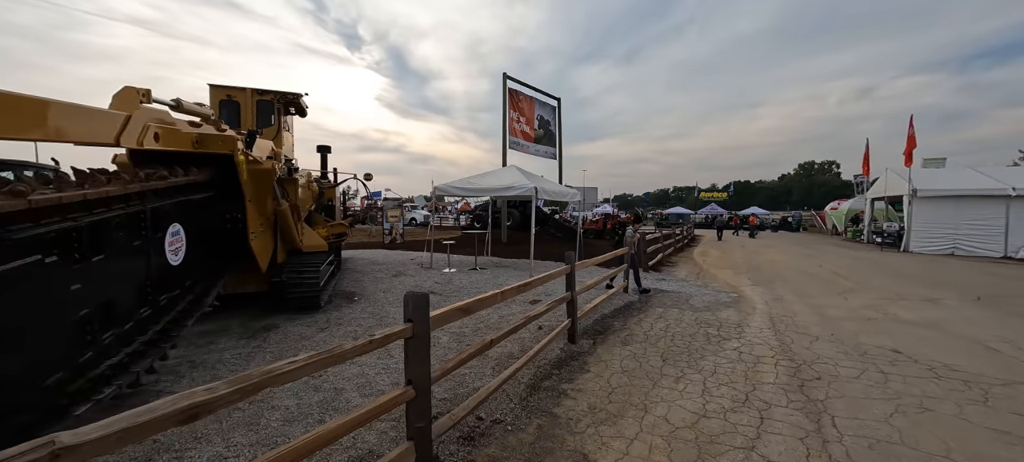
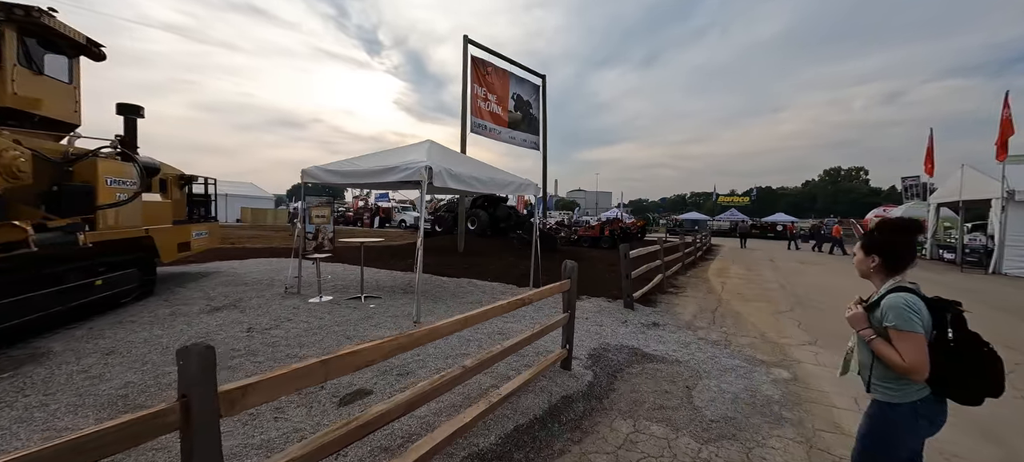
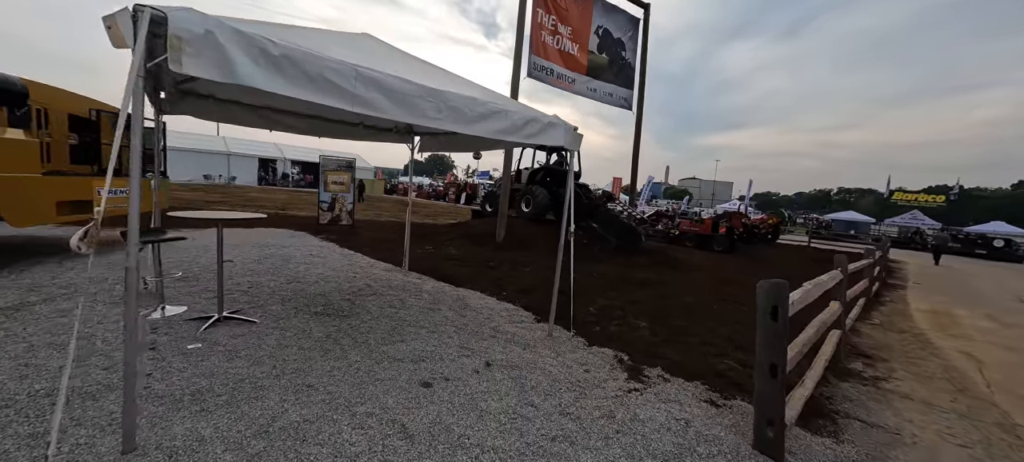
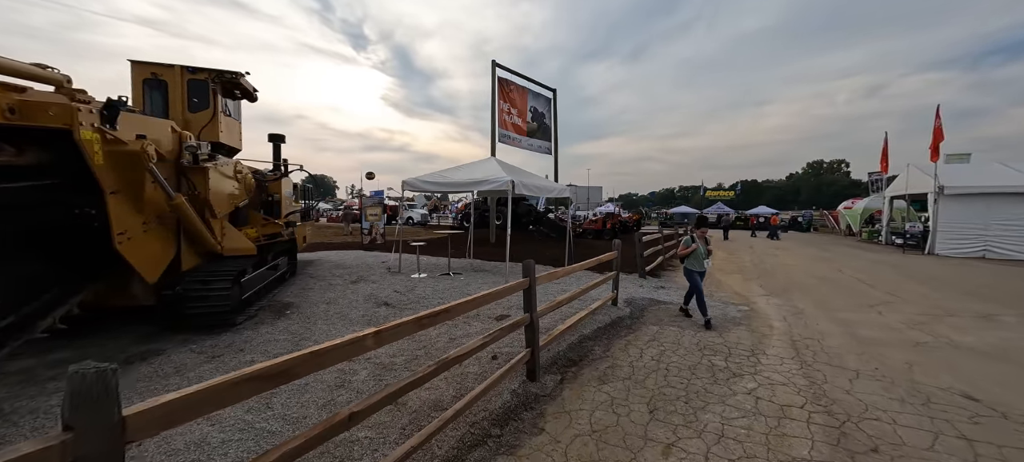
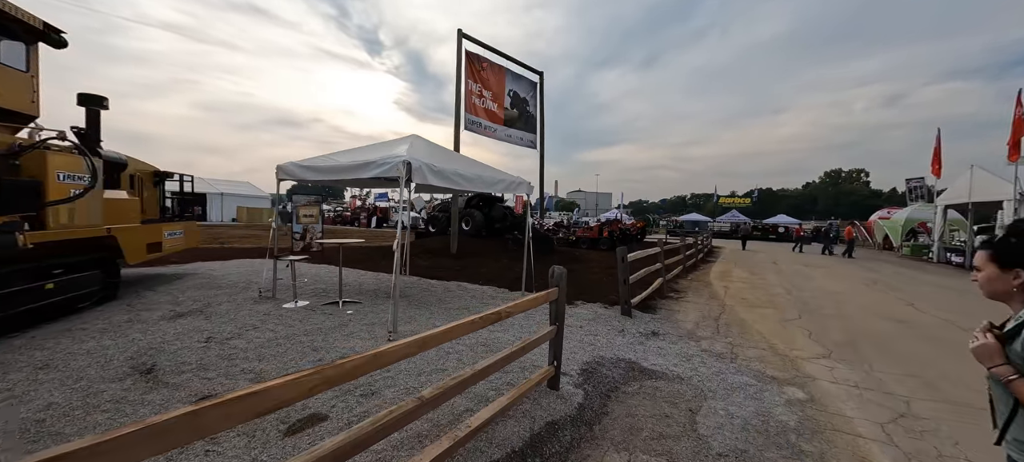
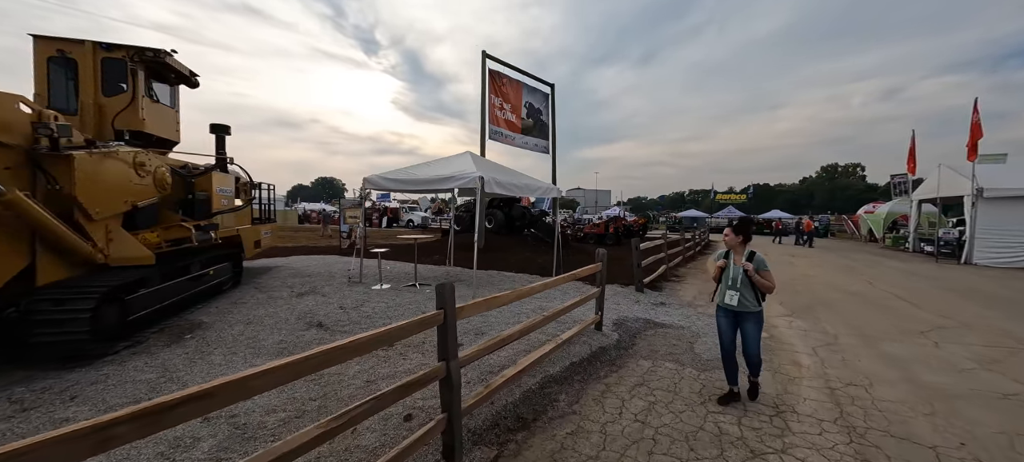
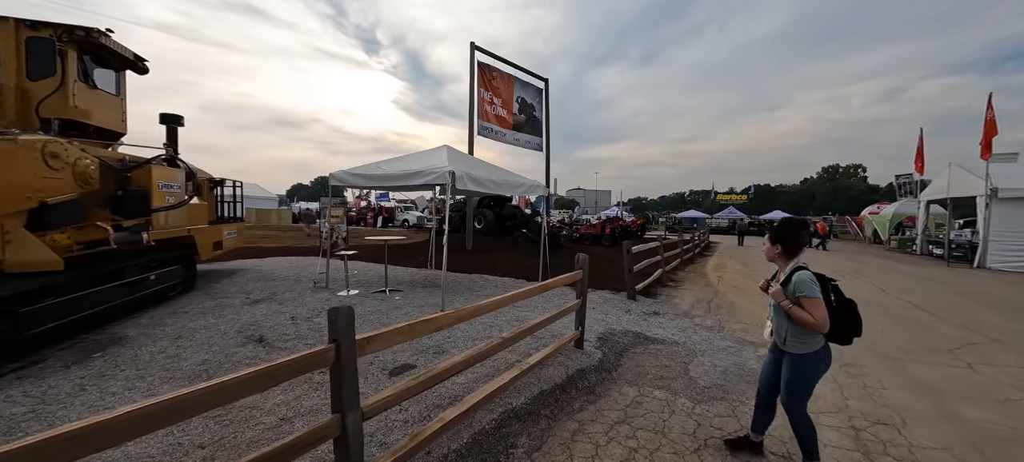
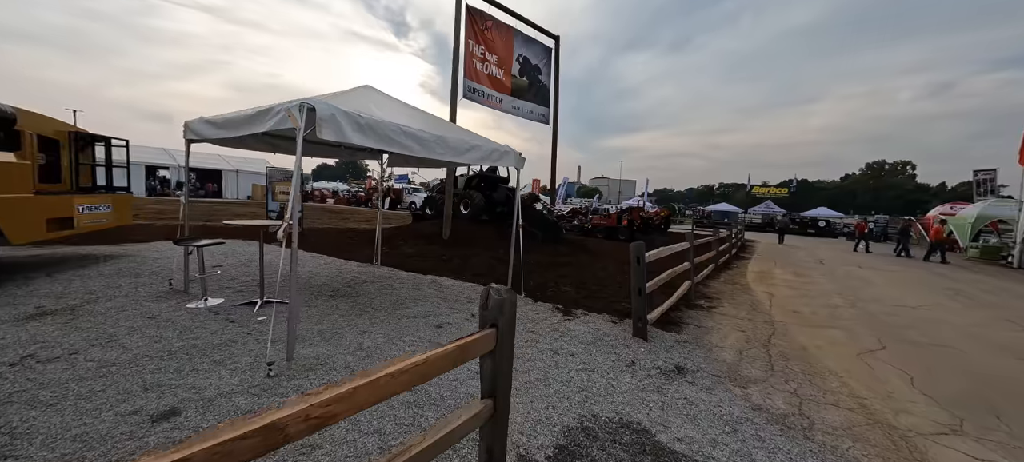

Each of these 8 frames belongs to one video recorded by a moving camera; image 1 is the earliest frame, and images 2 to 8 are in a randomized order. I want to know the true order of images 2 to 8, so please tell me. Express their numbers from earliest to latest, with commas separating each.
4, 6, 7, 2, 5, 8, 3
